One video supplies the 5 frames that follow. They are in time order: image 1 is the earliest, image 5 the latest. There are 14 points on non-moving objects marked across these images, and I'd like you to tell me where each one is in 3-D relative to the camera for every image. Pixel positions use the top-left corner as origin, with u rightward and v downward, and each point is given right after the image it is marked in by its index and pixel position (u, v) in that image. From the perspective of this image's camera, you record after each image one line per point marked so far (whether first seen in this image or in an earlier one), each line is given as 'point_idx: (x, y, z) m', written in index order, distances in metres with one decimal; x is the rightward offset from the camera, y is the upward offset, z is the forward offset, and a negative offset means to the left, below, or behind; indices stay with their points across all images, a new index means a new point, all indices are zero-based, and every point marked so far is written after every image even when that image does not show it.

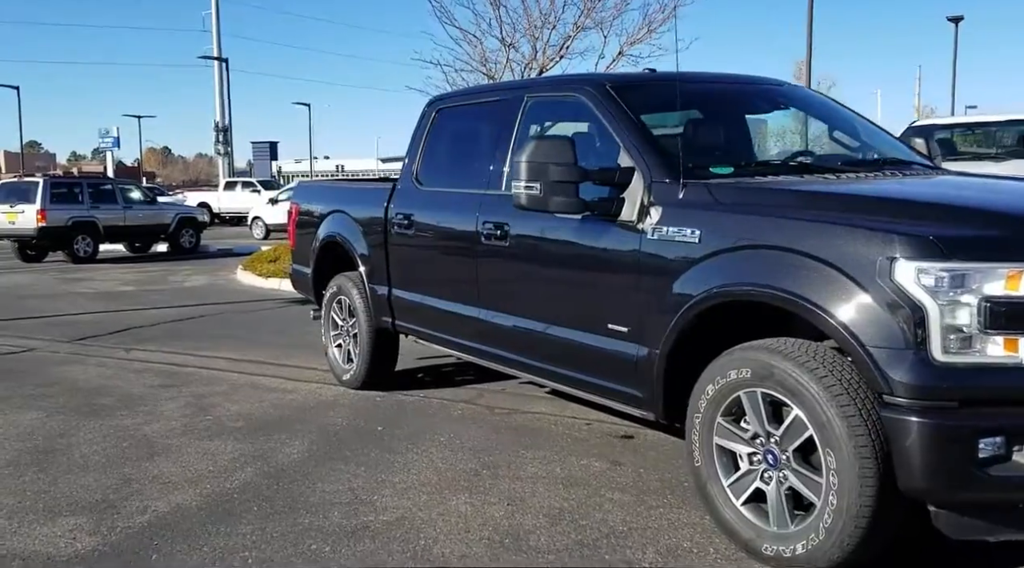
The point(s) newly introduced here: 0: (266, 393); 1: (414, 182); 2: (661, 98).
0: (-1.9, -0.8, +7.6) m
1: (-0.6, +0.7, +6.6) m
2: (+0.7, +0.9, +5.0) m
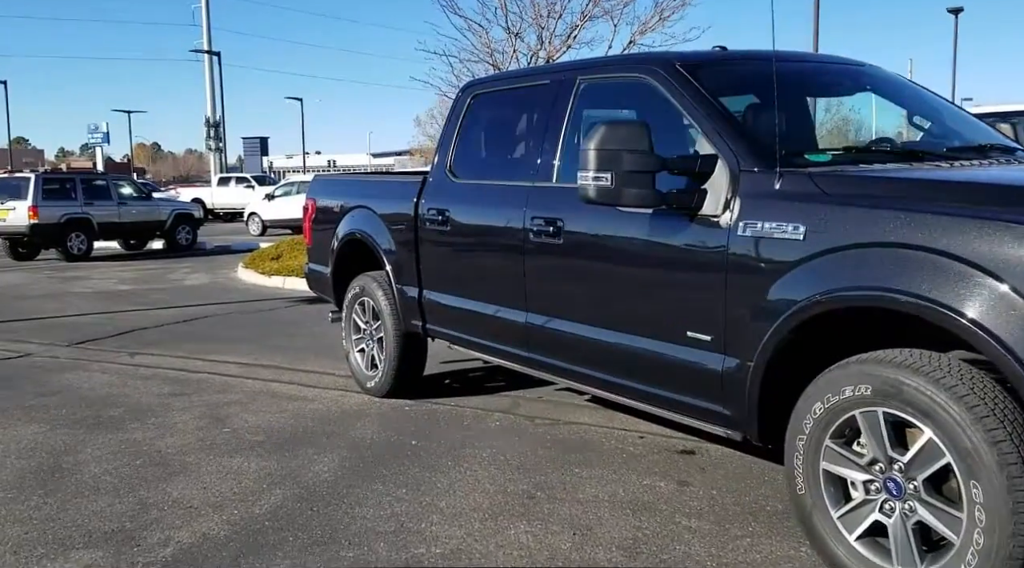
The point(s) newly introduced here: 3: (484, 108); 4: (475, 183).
0: (-1.6, -0.9, +7.1) m
1: (-0.4, +0.7, +6.1) m
2: (+1.0, +0.9, +4.5) m
3: (-0.1, +1.1, +6.1) m
4: (-0.2, +0.6, +5.8) m
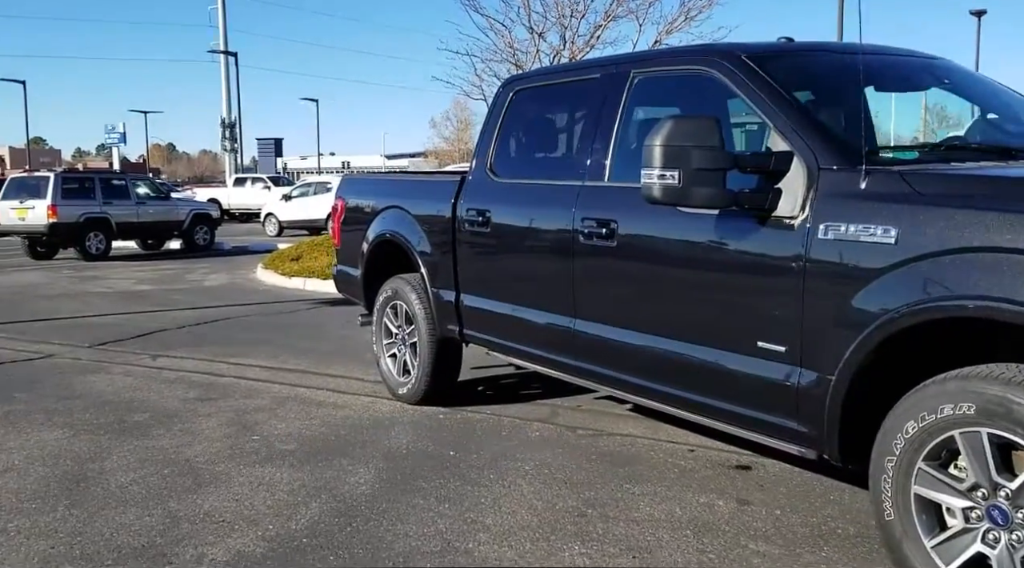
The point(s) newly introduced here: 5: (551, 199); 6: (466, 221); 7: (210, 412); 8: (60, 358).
0: (-1.4, -0.9, +6.9) m
1: (-0.1, +0.7, +5.9) m
2: (+1.3, +0.9, +4.2) m
3: (+0.1, +1.1, +5.8) m
4: (0.0, +0.6, +5.6) m
5: (+0.2, +0.4, +5.2) m
6: (-0.3, +0.4, +6.0) m
7: (-2.1, -0.9, +6.8) m
8: (-4.2, -0.7, +9.4) m
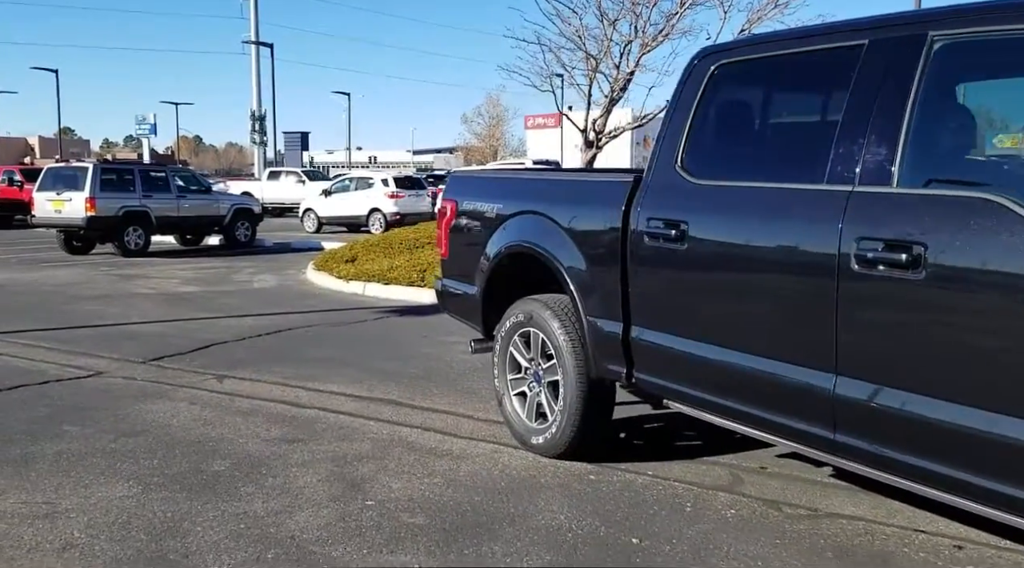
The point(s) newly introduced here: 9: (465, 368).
0: (-0.5, -1.0, +5.6) m
1: (+0.8, +0.5, +4.6) m
2: (+2.1, +0.7, +2.9) m
3: (+1.0, +0.9, +4.5) m
4: (+0.9, +0.4, +4.3) m
5: (+1.1, +0.3, +3.9) m
6: (+0.6, +0.2, +4.7) m
7: (-1.2, -1.0, +5.6) m
8: (-3.3, -0.8, +8.1) m
9: (-0.4, -0.7, +8.4) m
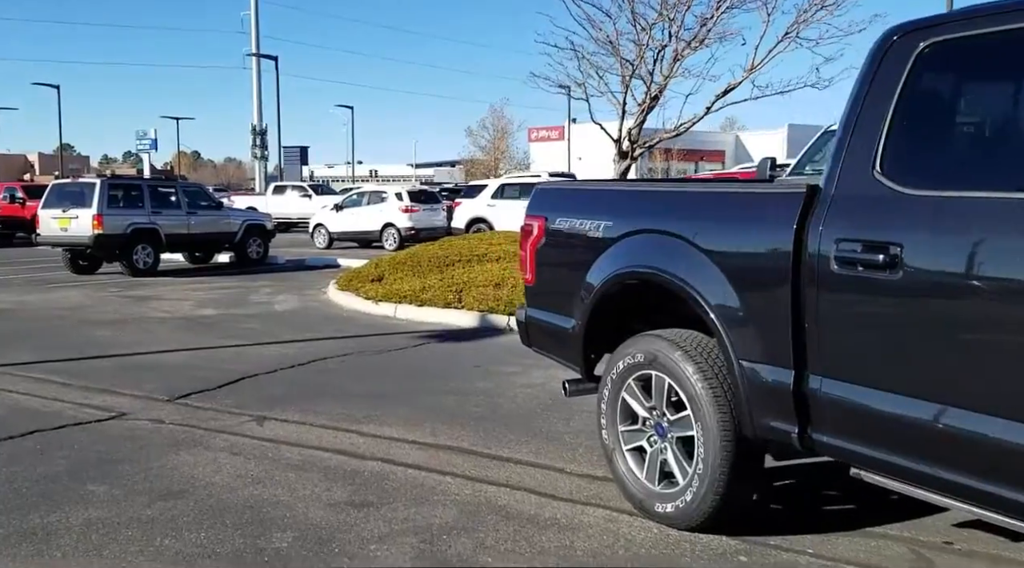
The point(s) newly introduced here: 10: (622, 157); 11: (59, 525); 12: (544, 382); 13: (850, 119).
0: (+0.1, -1.2, +4.6) m
1: (+1.3, +0.4, +3.6) m
2: (+2.7, +0.6, +1.9) m
3: (+1.6, +0.8, +3.6) m
4: (+1.5, +0.3, +3.3) m
5: (+1.6, +0.2, +2.9) m
6: (+1.2, +0.1, +3.7) m
7: (-0.6, -1.2, +4.6) m
8: (-2.7, -1.0, +7.2) m
9: (+0.2, -0.9, +7.5) m
10: (+1.9, +2.2, +17.6) m
11: (-2.2, -1.2, +4.9) m
12: (+0.3, -0.8, +8.4) m
13: (+1.3, +0.6, +3.9) m
